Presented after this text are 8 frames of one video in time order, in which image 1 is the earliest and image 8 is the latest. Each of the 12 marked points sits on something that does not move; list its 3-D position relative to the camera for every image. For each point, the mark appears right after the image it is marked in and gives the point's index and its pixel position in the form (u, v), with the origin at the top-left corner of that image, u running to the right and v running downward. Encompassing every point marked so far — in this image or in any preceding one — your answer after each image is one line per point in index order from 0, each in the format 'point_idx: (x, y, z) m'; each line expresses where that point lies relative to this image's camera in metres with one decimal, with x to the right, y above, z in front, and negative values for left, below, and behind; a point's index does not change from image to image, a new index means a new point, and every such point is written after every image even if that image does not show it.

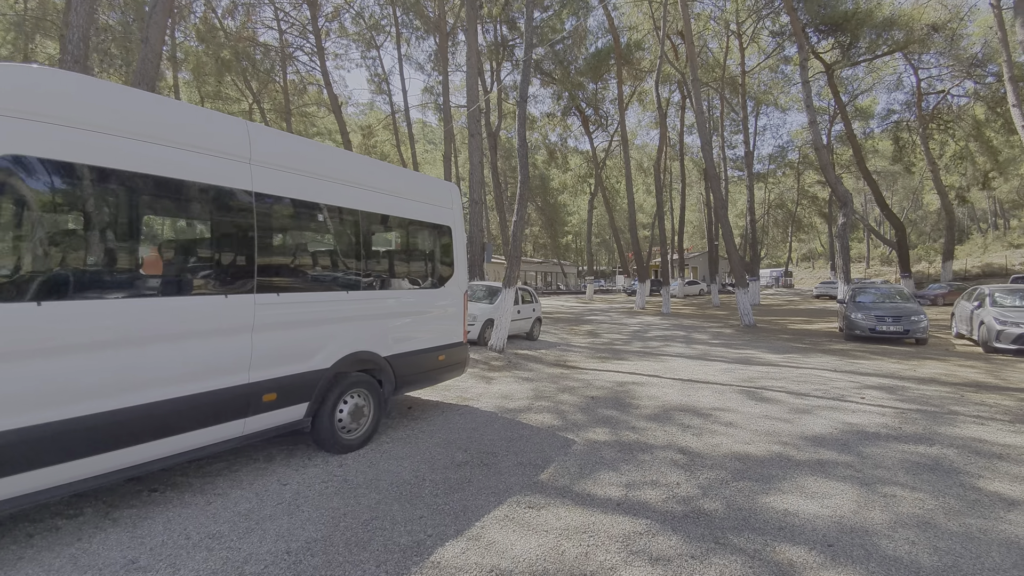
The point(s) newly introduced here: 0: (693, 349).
0: (+4.1, -1.4, +11.3) m
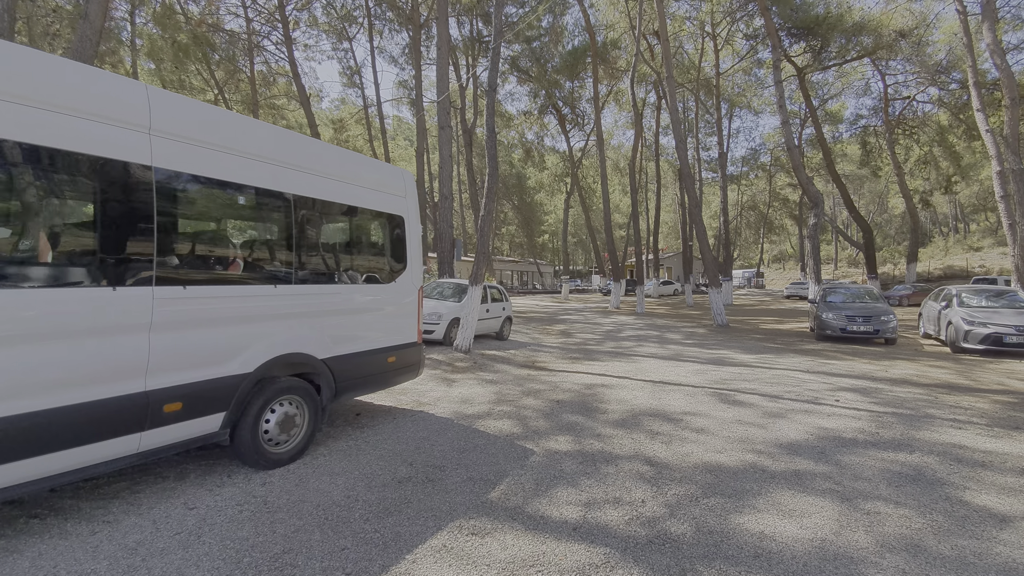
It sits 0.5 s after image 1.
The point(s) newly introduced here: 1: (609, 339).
0: (+3.4, -1.4, +11.0) m
1: (+2.6, -1.4, +13.3) m
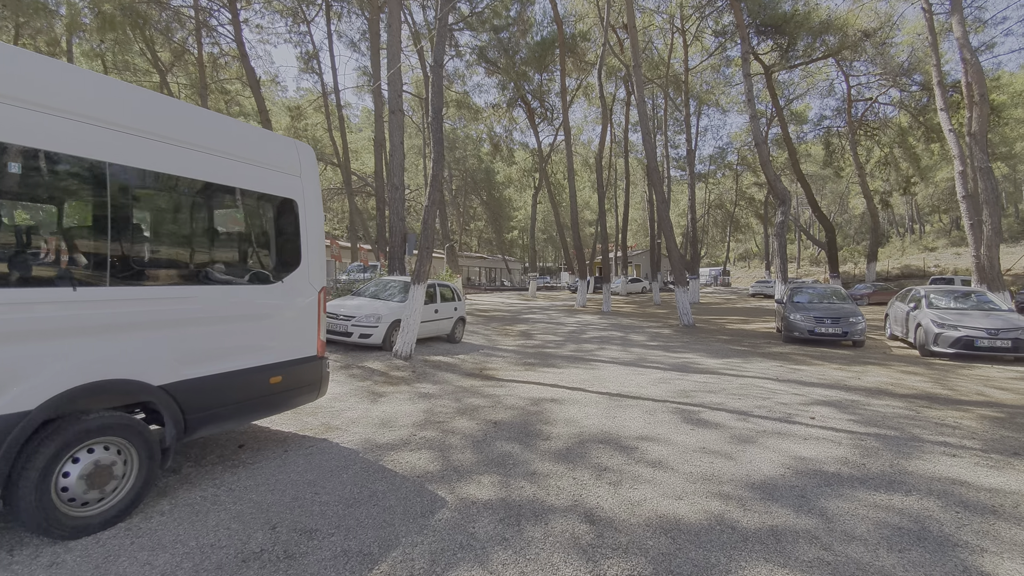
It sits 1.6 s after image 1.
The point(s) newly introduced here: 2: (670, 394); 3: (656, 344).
0: (+2.4, -1.4, +10.3) m
1: (+1.4, -1.4, +12.5) m
2: (+2.1, -1.4, +6.6) m
3: (+3.5, -1.4, +11.9) m
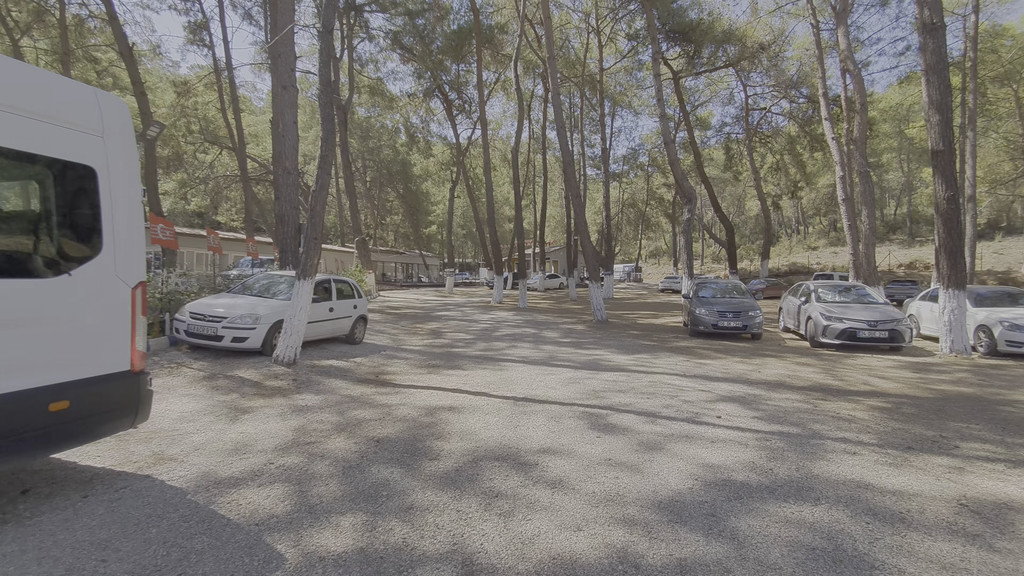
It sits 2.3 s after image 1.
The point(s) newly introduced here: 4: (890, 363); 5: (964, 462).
0: (+0.5, -1.3, +9.9) m
1: (-0.8, -1.3, +11.9) m
2: (+0.8, -1.4, +6.2) m
3: (+1.3, -1.3, +11.7) m
4: (+6.8, -1.4, +8.9) m
5: (+3.7, -1.4, +4.0) m
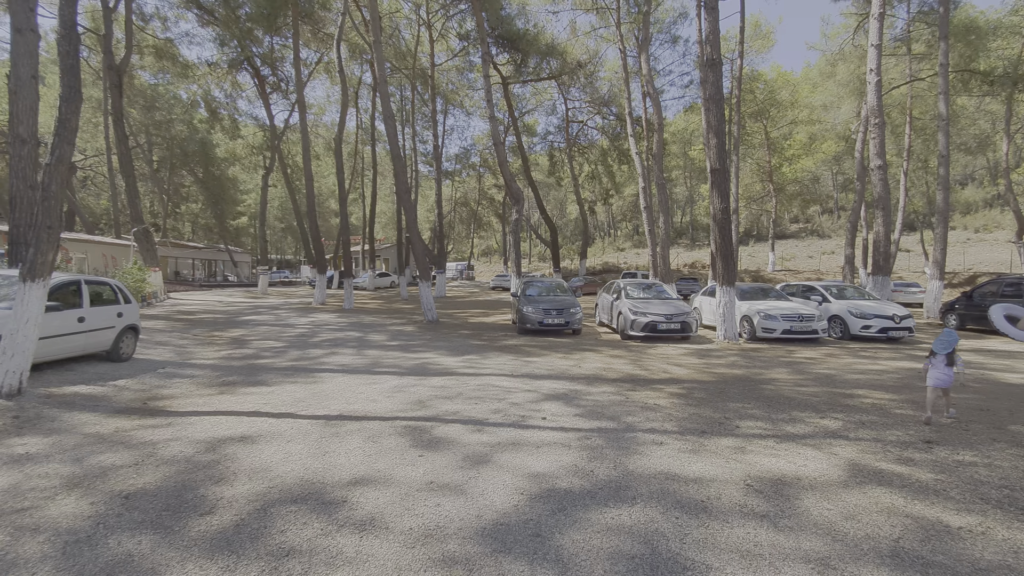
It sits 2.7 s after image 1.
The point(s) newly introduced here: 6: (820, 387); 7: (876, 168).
0: (-2.7, -1.3, +9.1) m
1: (-4.6, -1.3, +10.5) m
2: (-1.3, -1.4, +5.7) m
3: (-2.6, -1.3, +11.0) m
4: (+3.5, -1.3, +10.2) m
5: (+2.2, -1.4, +4.6) m
6: (+4.3, -1.4, +6.9) m
7: (+12.5, +4.1, +16.8) m
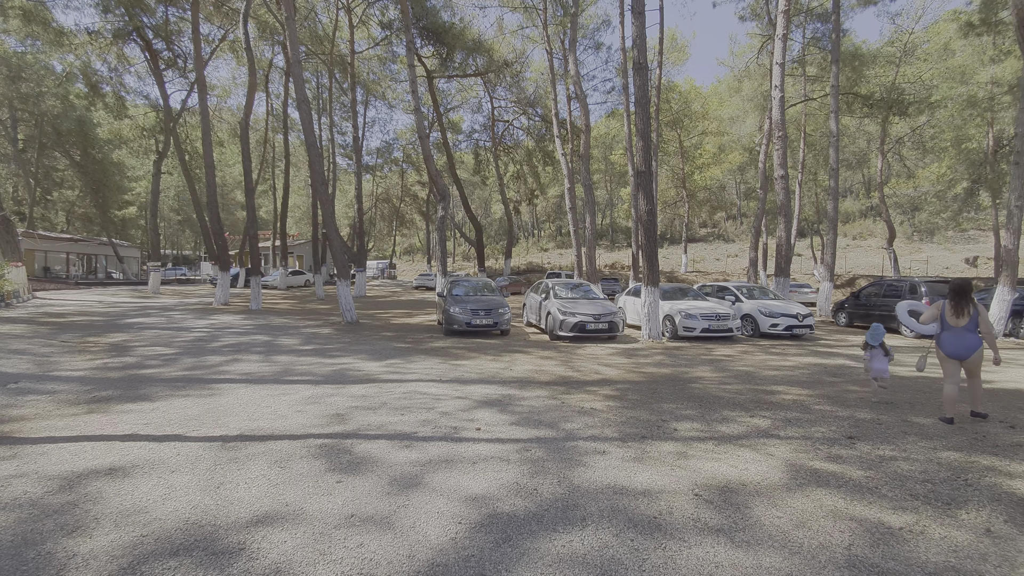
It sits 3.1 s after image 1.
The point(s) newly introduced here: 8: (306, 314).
0: (-4.0, -1.3, +8.1) m
1: (-6.1, -1.3, +9.3) m
2: (-2.0, -1.4, +5.0) m
3: (-4.1, -1.2, +10.1) m
4: (+2.0, -1.3, +10.2) m
5: (+1.6, -1.4, +4.5) m
6: (+3.4, -1.4, +7.1) m
7: (+9.9, +4.1, +18.1) m
8: (-7.5, -0.9, +17.9) m
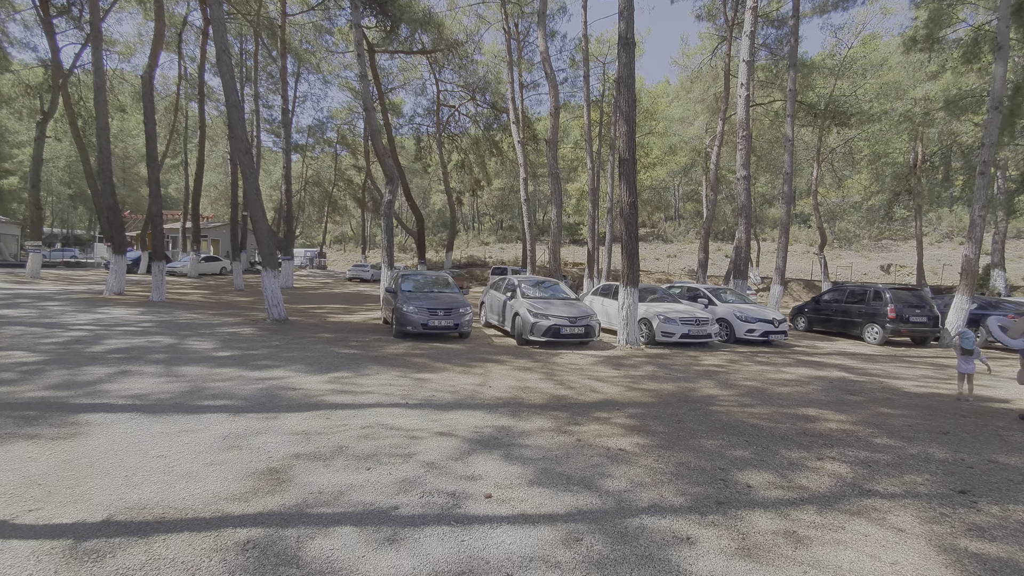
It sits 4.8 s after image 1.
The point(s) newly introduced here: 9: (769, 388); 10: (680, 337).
0: (-4.2, -1.2, +6.1) m
1: (-6.4, -1.1, +7.0) m
2: (-1.8, -1.3, +3.3) m
3: (-4.6, -1.1, +8.0) m
4: (+1.5, -1.3, +9.0) m
5: (+1.8, -1.5, +3.2) m
6: (+3.2, -1.5, +6.1) m
7: (+8.3, +4.0, +17.8) m
8: (-9.0, -0.6, +15.3) m
9: (+3.7, -1.5, +7.1) m
10: (+3.8, -1.1, +11.0) m
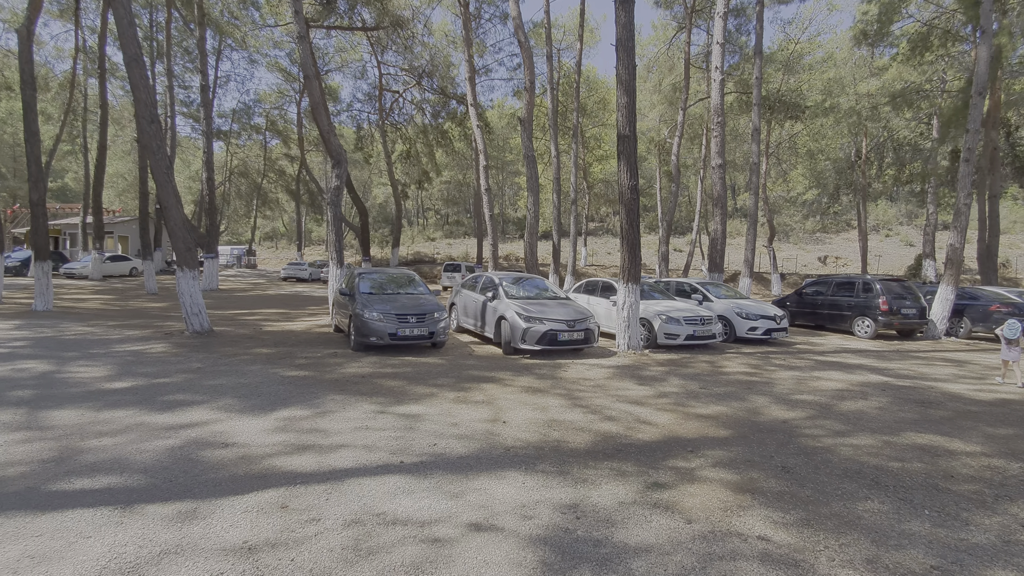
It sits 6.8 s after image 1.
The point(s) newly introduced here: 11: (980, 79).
0: (-3.9, -1.3, +4.0) m
1: (-6.2, -1.2, +4.6) m
2: (-1.2, -1.4, +1.4) m
3: (-4.5, -1.2, +5.8) m
4: (+1.4, -1.3, +7.5) m
5: (+2.4, -1.5, +1.8) m
6: (+3.4, -1.4, +4.9) m
7: (+7.0, +4.2, +17.0) m
8: (-9.7, -0.7, +12.5) m
9: (+3.9, -1.4, +5.9) m
10: (+3.4, -1.0, +9.7) m
11: (+11.8, +5.2, +12.4) m
